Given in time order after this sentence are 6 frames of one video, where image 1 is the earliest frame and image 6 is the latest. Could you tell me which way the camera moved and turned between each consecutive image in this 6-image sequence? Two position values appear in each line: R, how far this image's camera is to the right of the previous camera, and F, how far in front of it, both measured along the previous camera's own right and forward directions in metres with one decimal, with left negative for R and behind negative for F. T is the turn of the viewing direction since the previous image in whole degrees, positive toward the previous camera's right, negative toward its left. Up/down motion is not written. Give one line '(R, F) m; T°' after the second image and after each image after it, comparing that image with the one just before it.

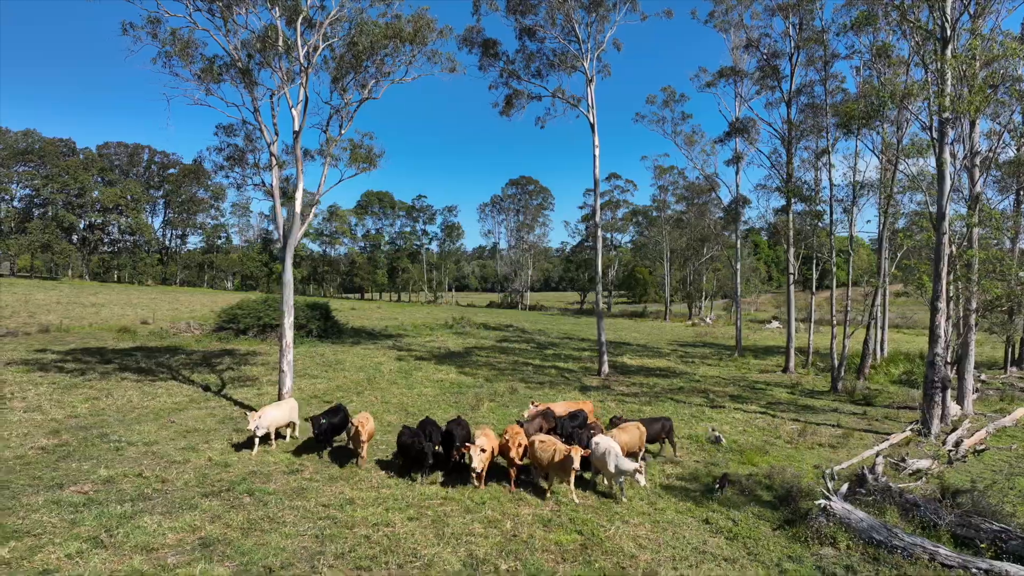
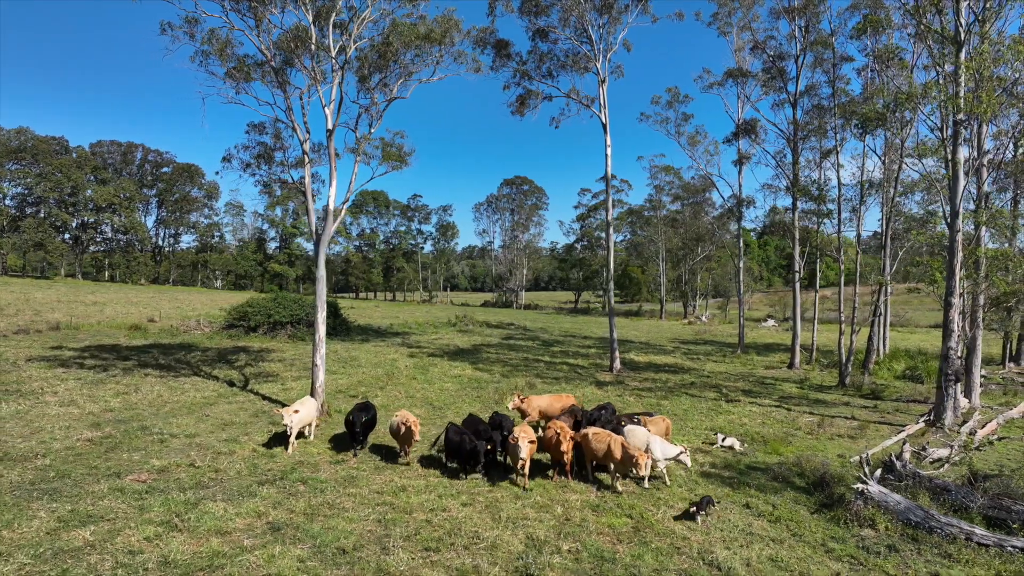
(-0.6, -0.1) m; +1°
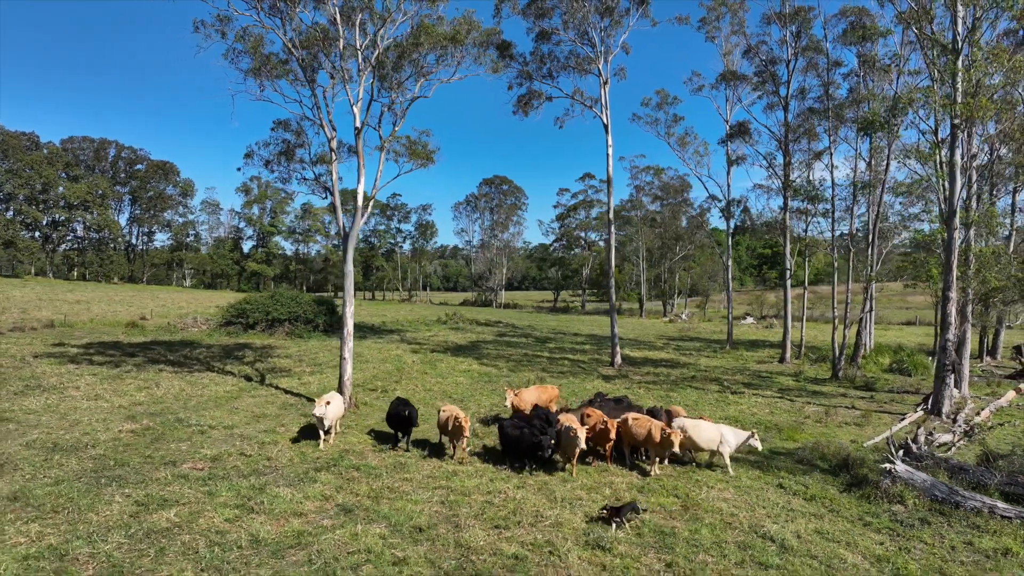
(-0.8, -0.2) m; +2°
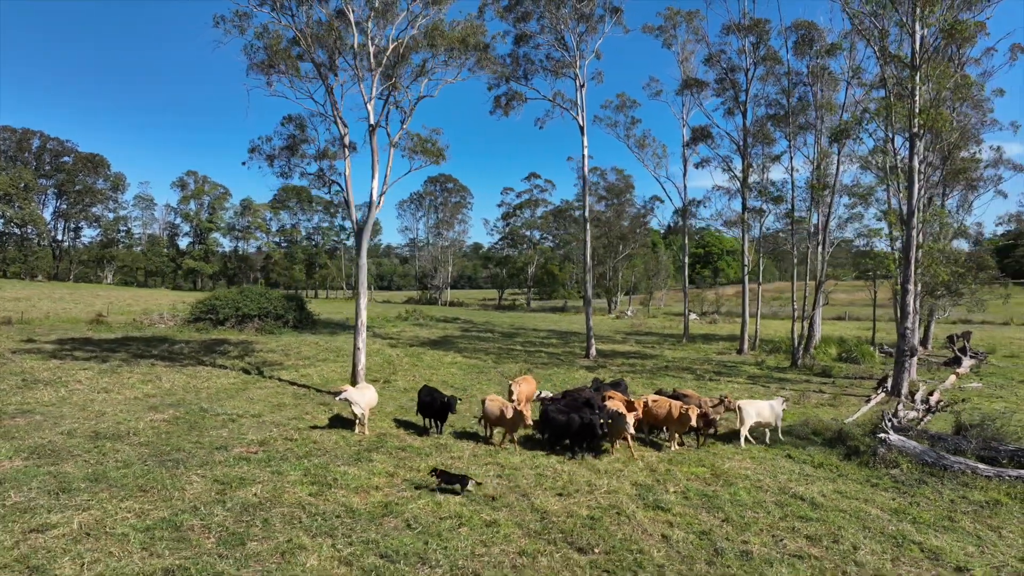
(-1.1, -0.3) m; +5°
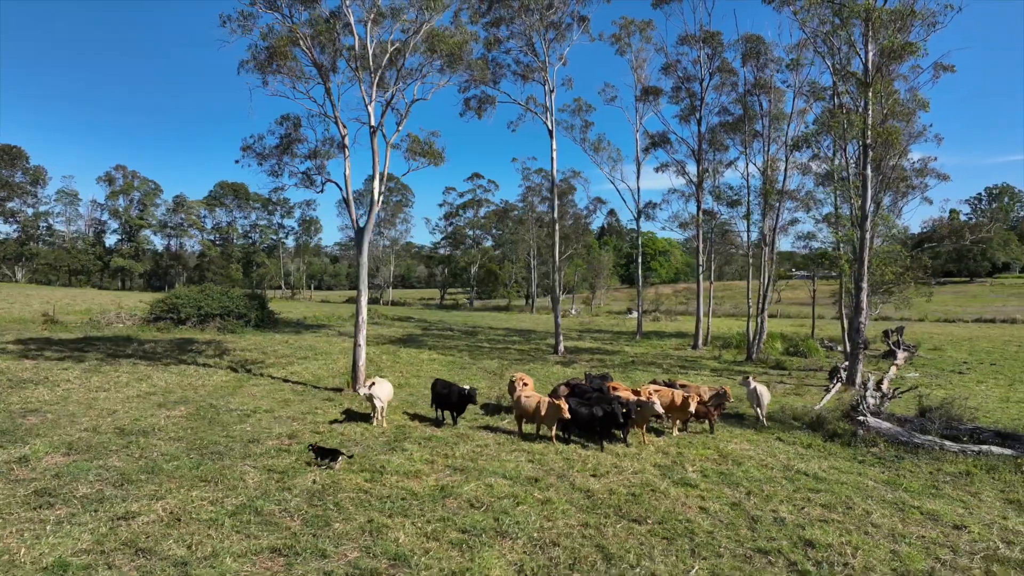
(-0.9, -0.2) m; +5°
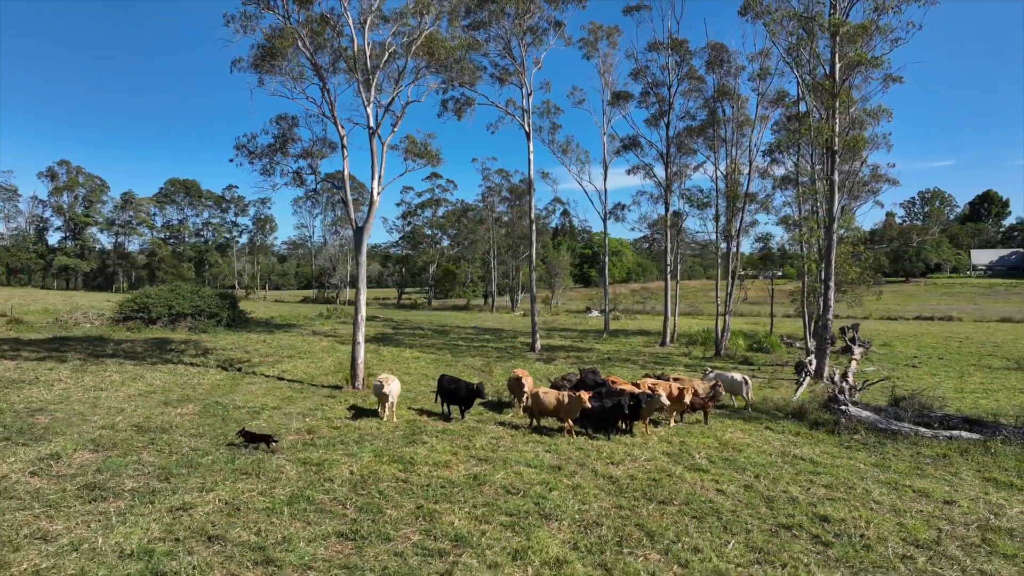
(-0.6, -0.2) m; +3°
